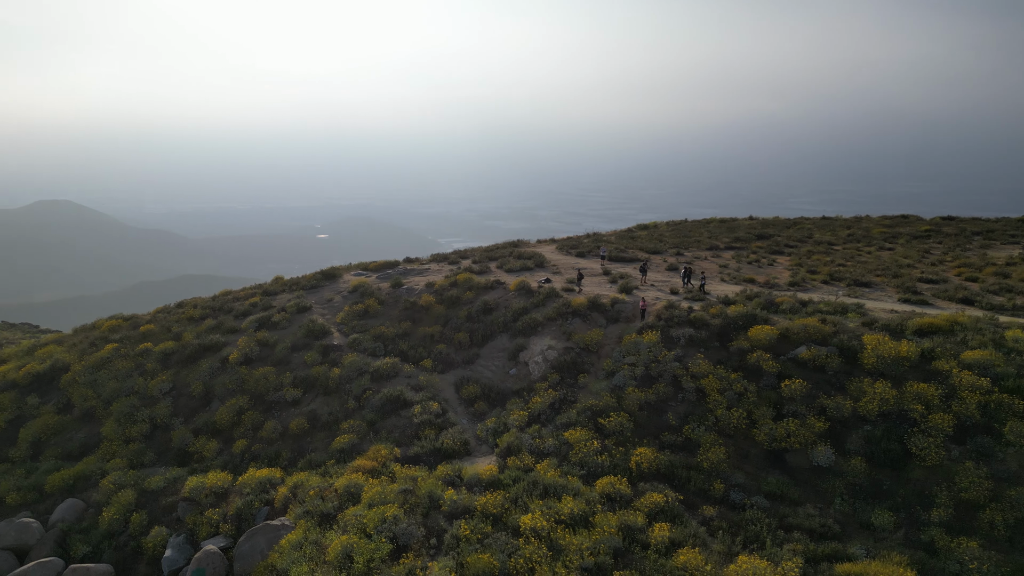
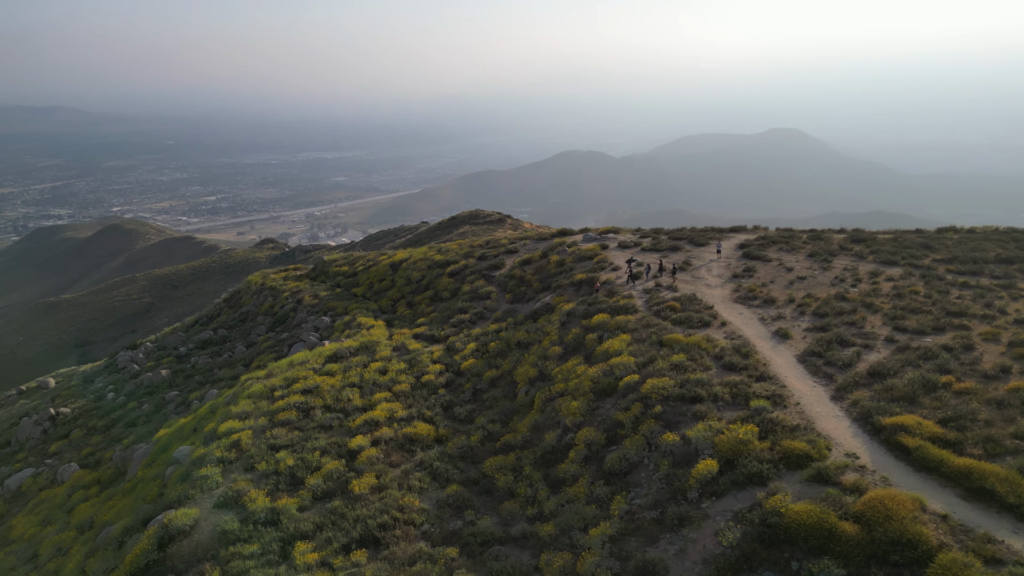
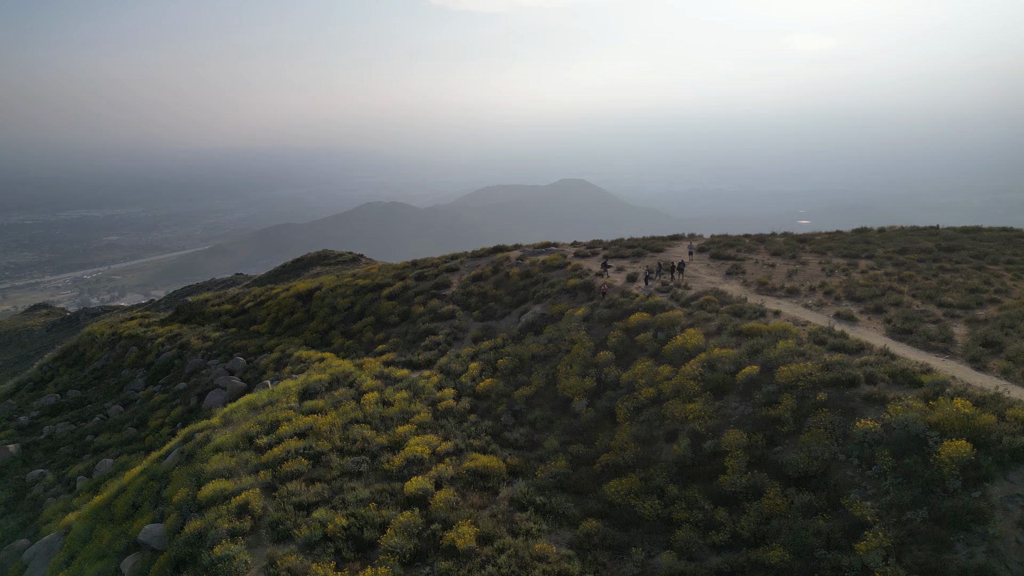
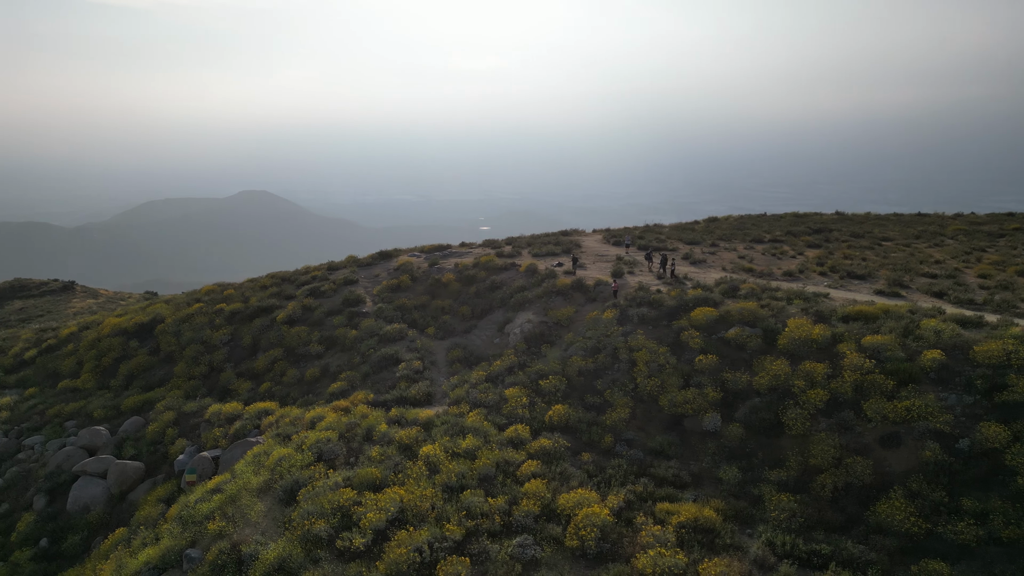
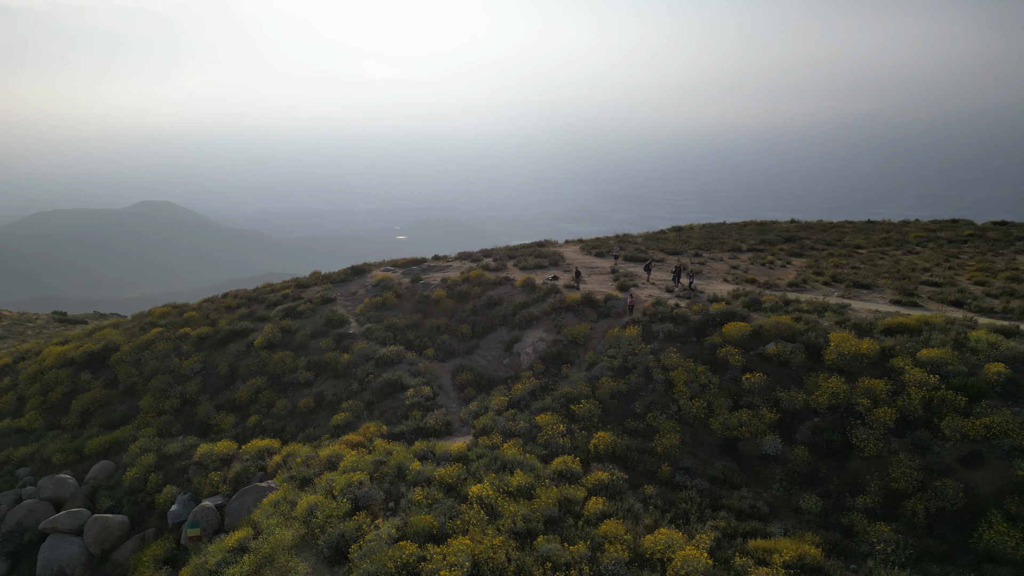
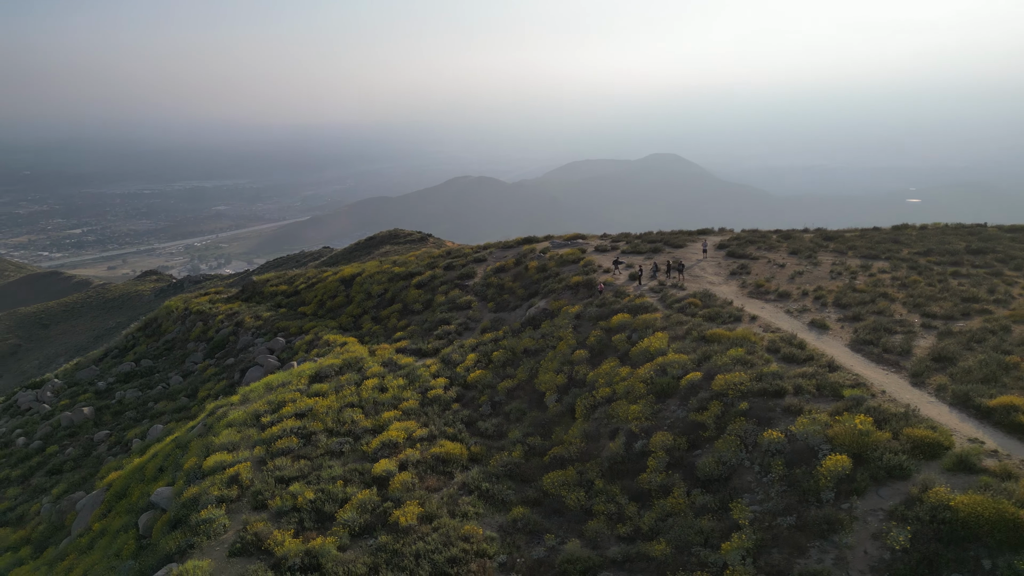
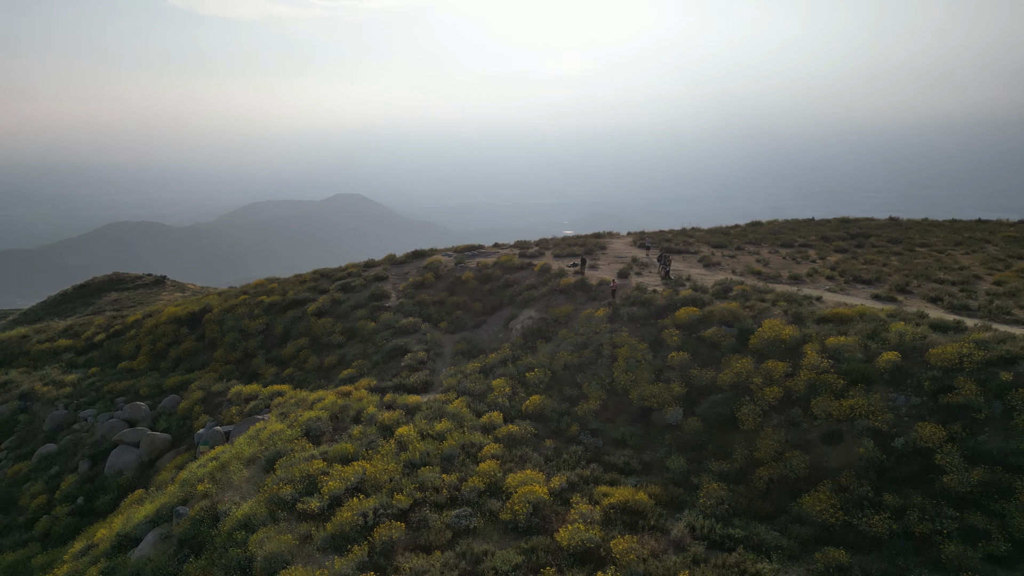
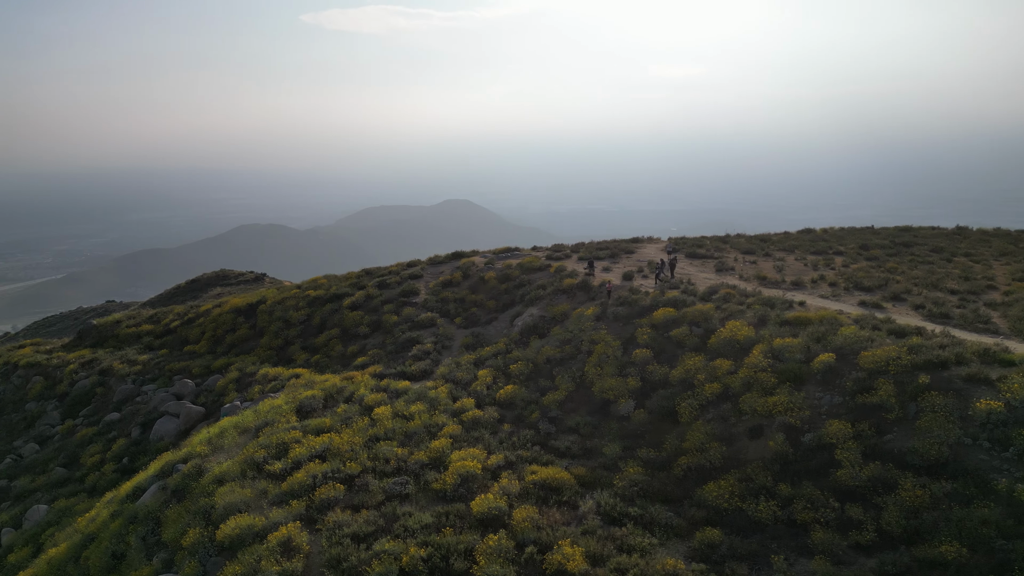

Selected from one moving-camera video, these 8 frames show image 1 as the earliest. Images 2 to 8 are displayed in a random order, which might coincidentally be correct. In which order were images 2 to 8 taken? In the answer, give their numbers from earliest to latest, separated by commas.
5, 4, 7, 8, 3, 6, 2
